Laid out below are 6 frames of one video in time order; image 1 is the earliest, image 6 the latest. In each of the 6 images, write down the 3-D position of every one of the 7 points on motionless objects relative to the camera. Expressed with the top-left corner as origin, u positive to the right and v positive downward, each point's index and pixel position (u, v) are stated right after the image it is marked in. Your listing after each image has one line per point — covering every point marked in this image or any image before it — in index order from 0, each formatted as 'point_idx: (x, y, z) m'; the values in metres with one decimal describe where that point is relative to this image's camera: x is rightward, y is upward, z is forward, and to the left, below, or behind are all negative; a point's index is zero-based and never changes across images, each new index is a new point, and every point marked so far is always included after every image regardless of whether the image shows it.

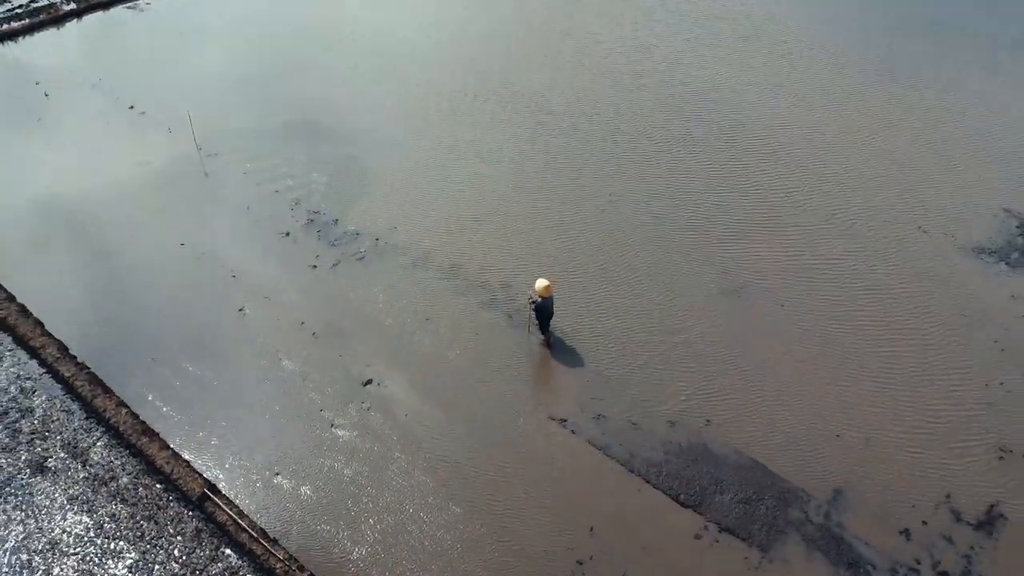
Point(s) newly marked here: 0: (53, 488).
0: (-3.1, -1.4, +4.7) m
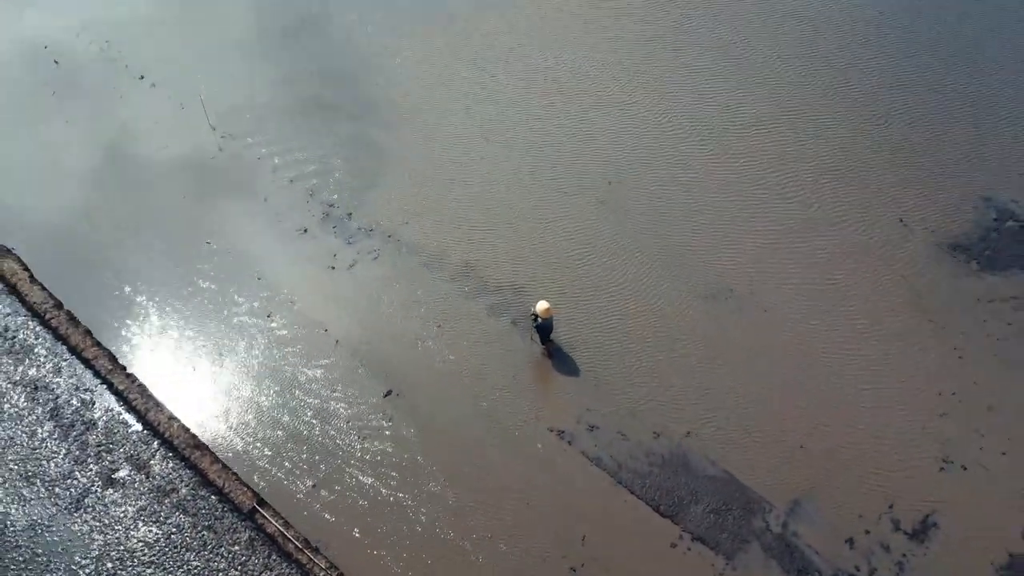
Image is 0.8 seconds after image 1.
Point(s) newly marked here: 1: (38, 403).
0: (-3.0, -1.7, +5.4) m
1: (-4.1, -1.0, +6.0) m
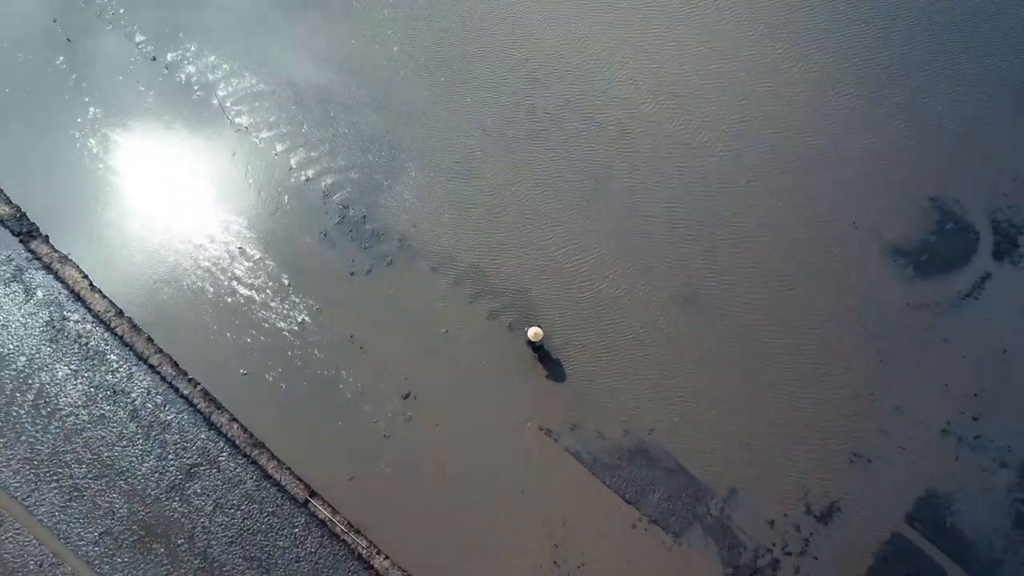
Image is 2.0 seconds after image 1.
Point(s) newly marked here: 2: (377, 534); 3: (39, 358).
0: (-3.1, -2.0, +6.9) m
1: (-4.1, -1.2, +7.2) m
2: (-1.3, -2.5, +6.9) m
3: (-5.1, -0.7, +7.5) m
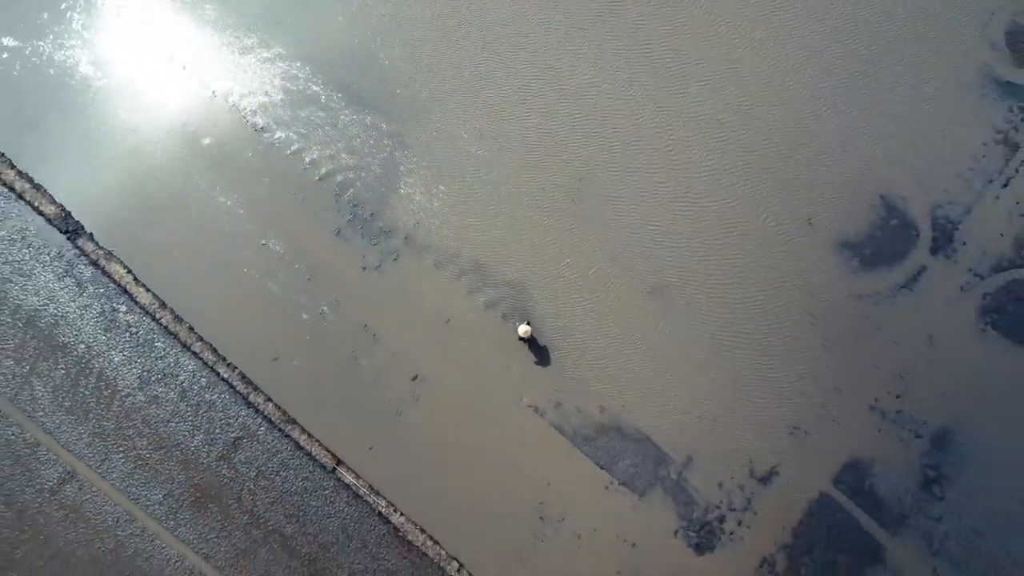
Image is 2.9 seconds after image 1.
0: (-3.1, -2.0, +8.2) m
1: (-4.2, -1.2, +8.5) m
2: (-1.4, -2.5, +8.3) m
3: (-5.2, -0.7, +8.6) m
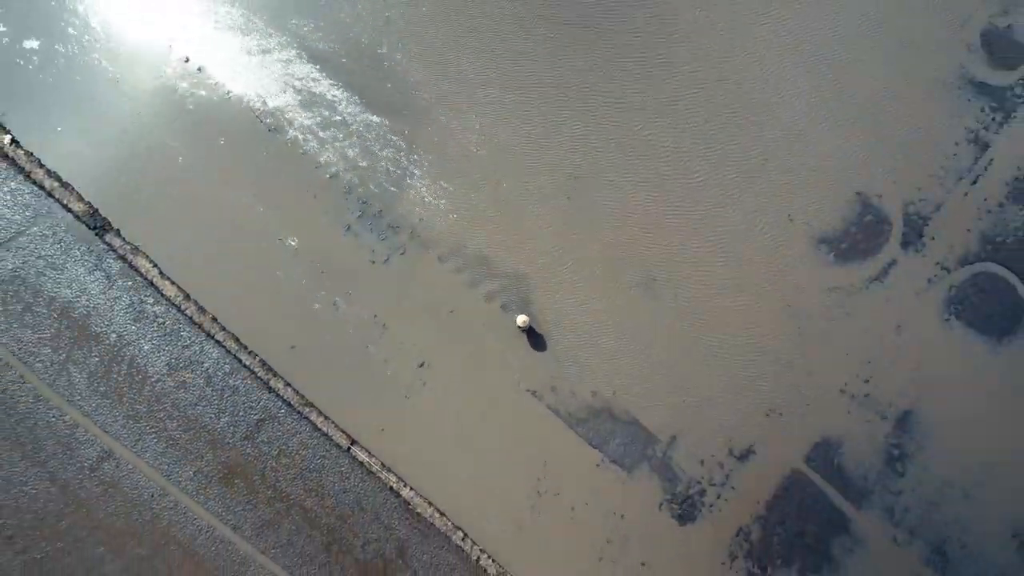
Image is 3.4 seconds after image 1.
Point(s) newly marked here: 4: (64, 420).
0: (-3.1, -2.0, +8.9) m
1: (-4.2, -1.1, +9.2) m
2: (-1.4, -2.4, +9.0) m
3: (-5.2, -0.6, +9.3) m
4: (-5.8, -1.7, +9.0) m
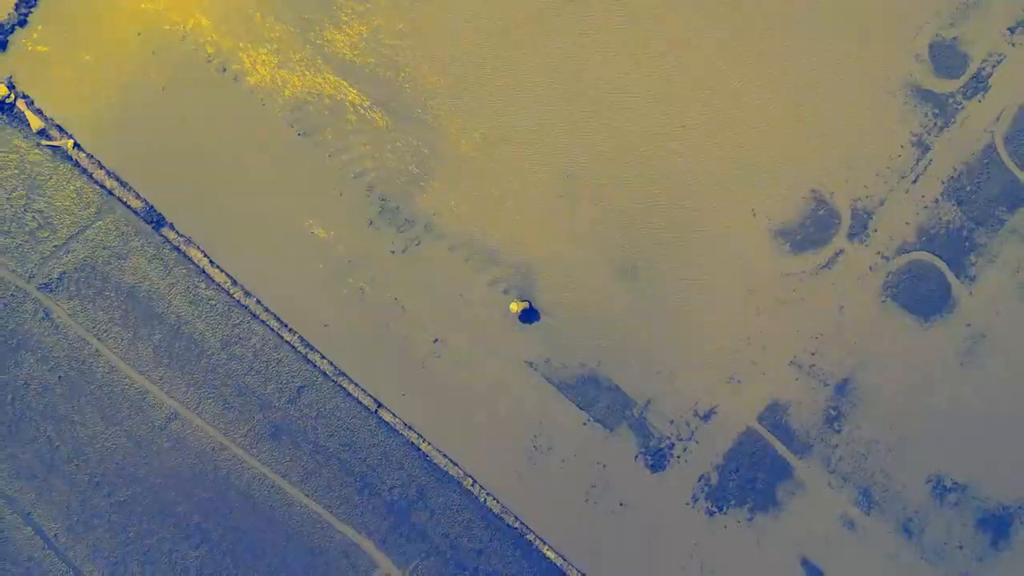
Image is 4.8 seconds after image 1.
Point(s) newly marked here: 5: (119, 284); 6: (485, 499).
0: (-3.1, -1.8, +10.6) m
1: (-4.2, -0.9, +10.8) m
2: (-1.4, -2.2, +10.8) m
3: (-5.2, -0.4, +10.9) m
4: (-5.8, -1.5, +10.6) m
5: (-6.2, +0.1, +11.0) m
6: (-0.4, -3.3, +10.7) m
